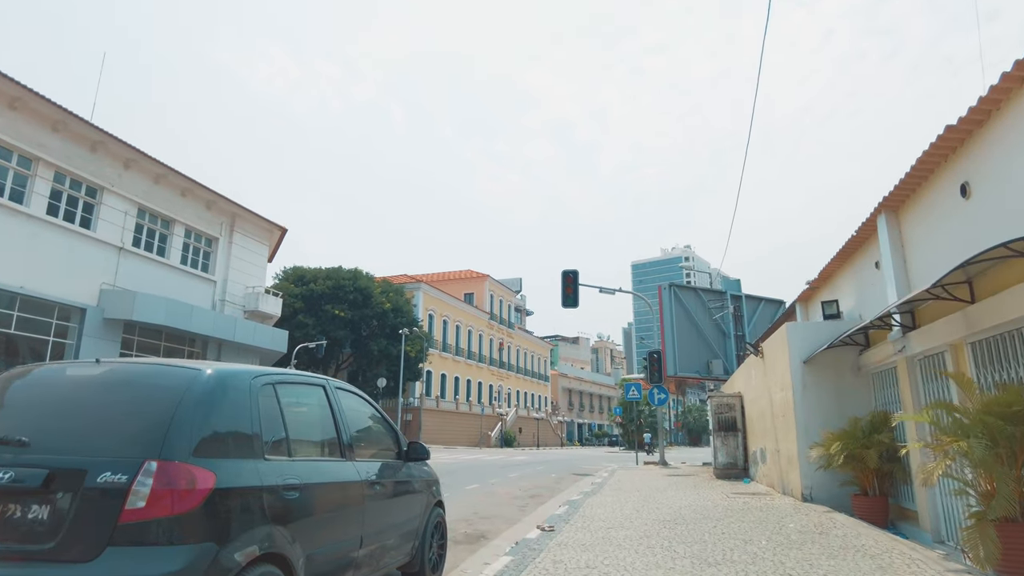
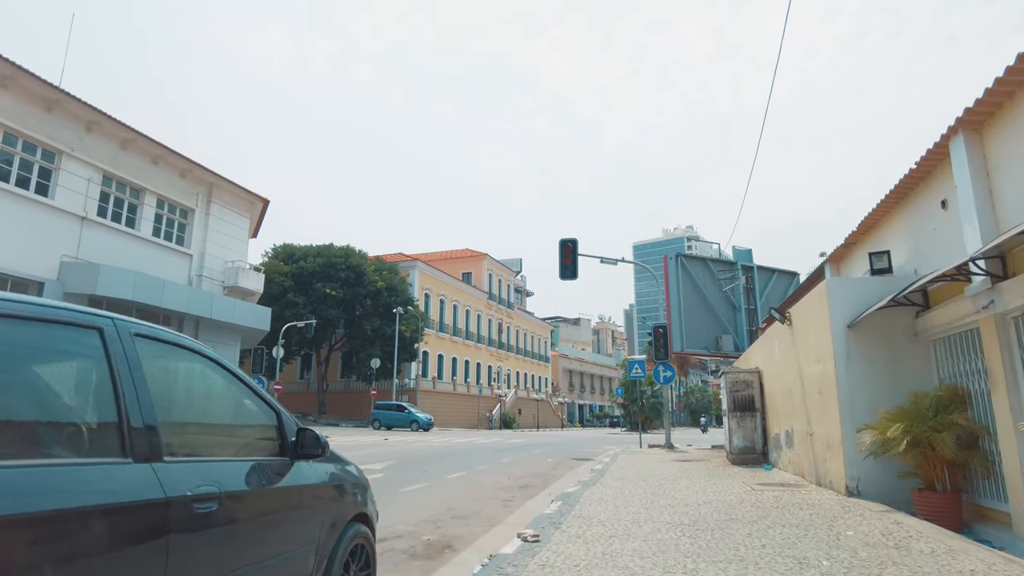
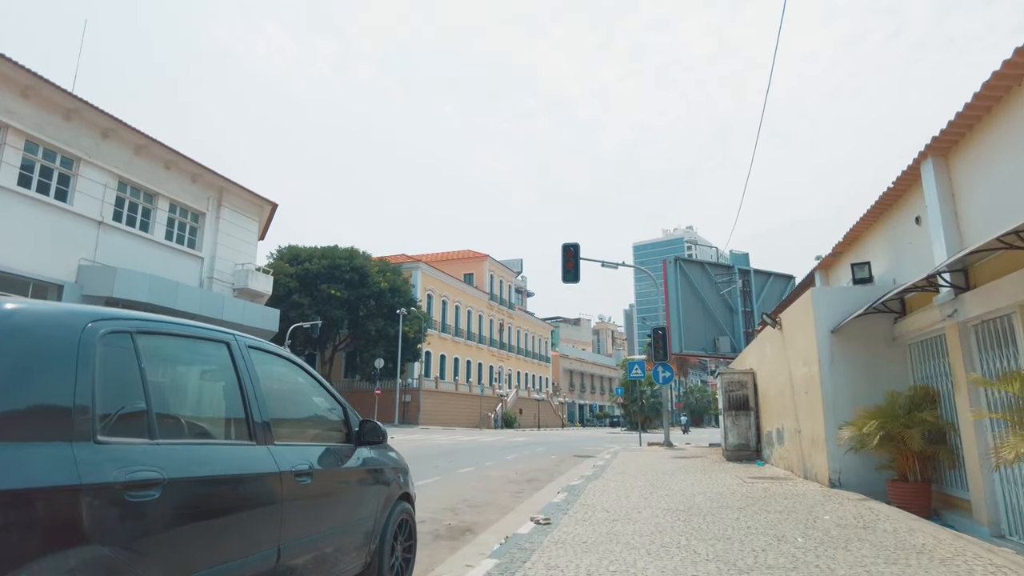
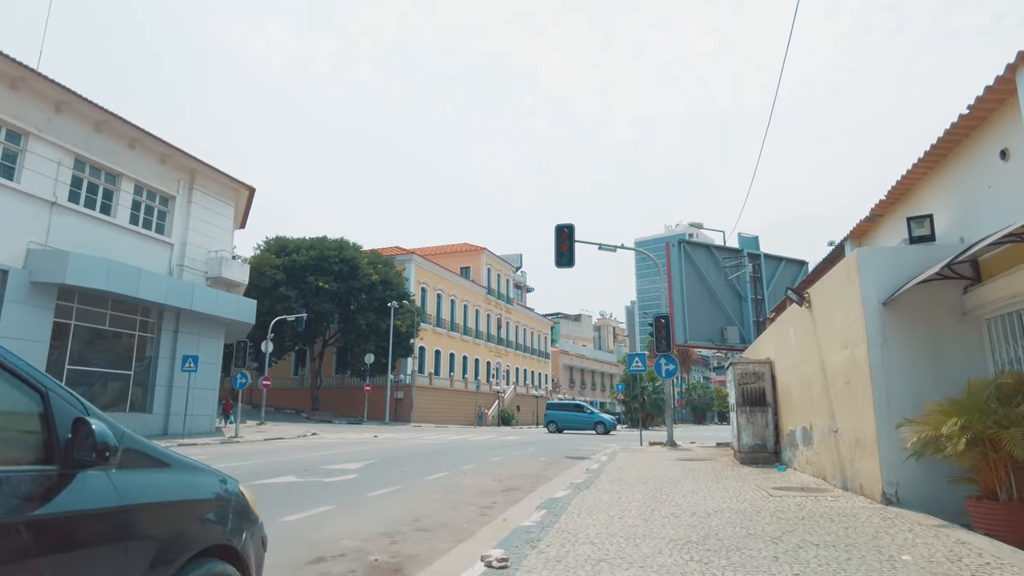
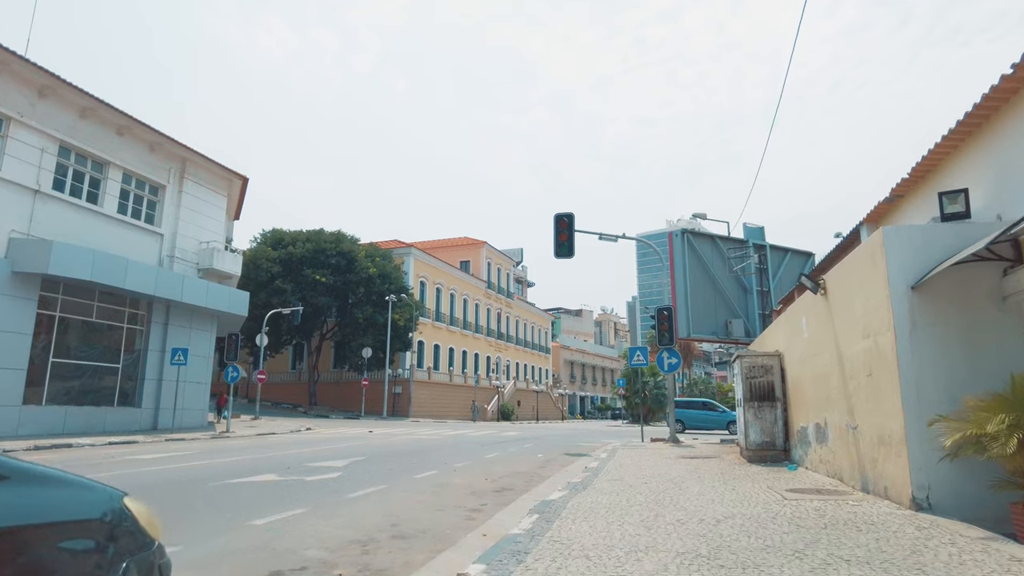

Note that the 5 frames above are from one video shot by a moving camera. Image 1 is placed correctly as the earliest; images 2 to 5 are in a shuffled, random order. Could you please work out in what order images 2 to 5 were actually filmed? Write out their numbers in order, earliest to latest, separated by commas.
3, 2, 4, 5
